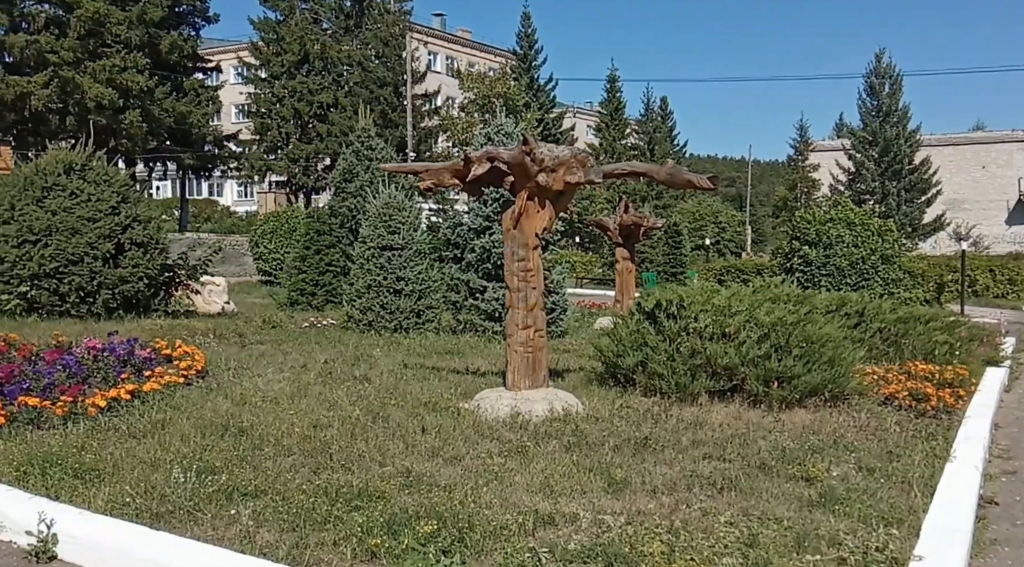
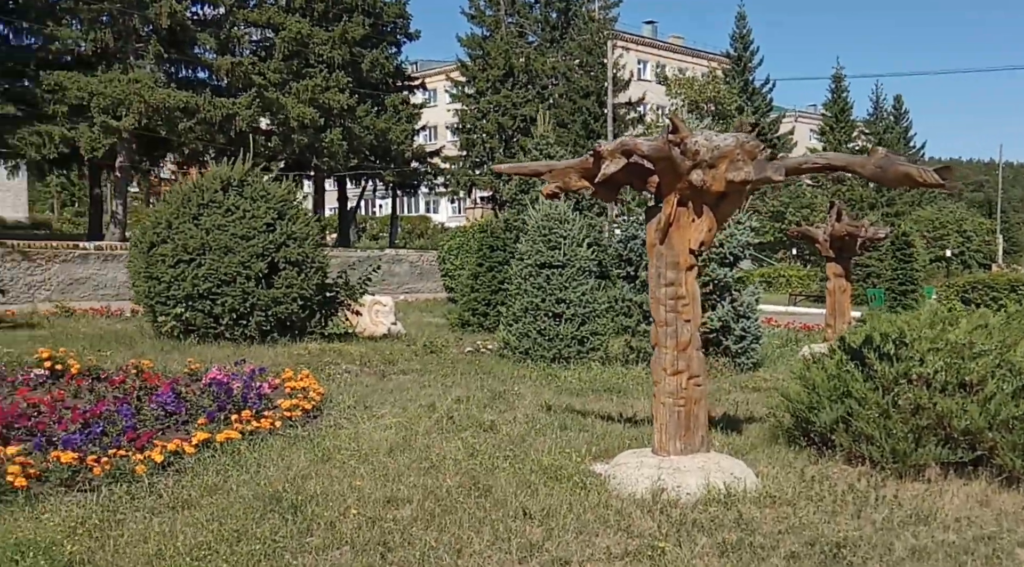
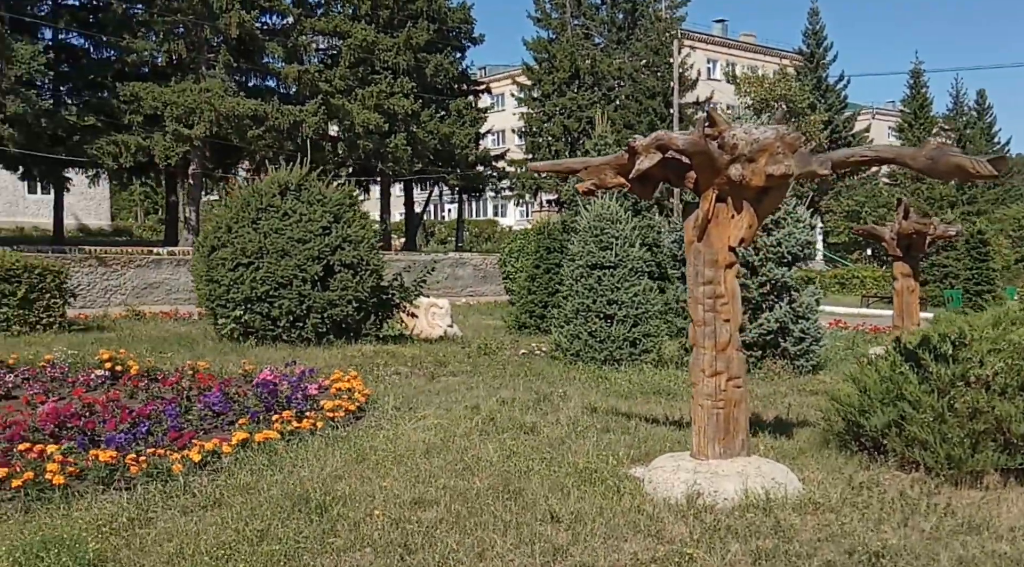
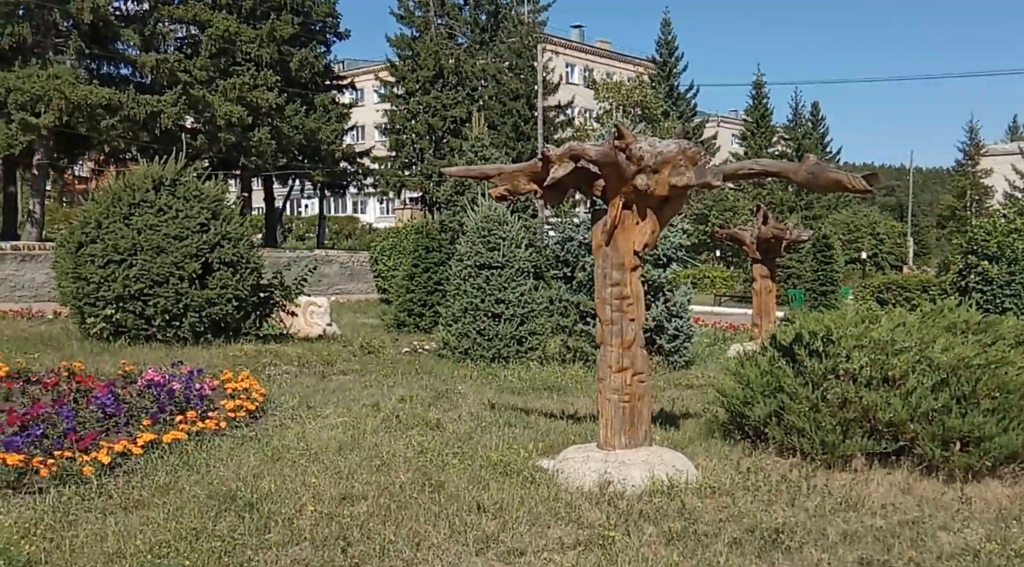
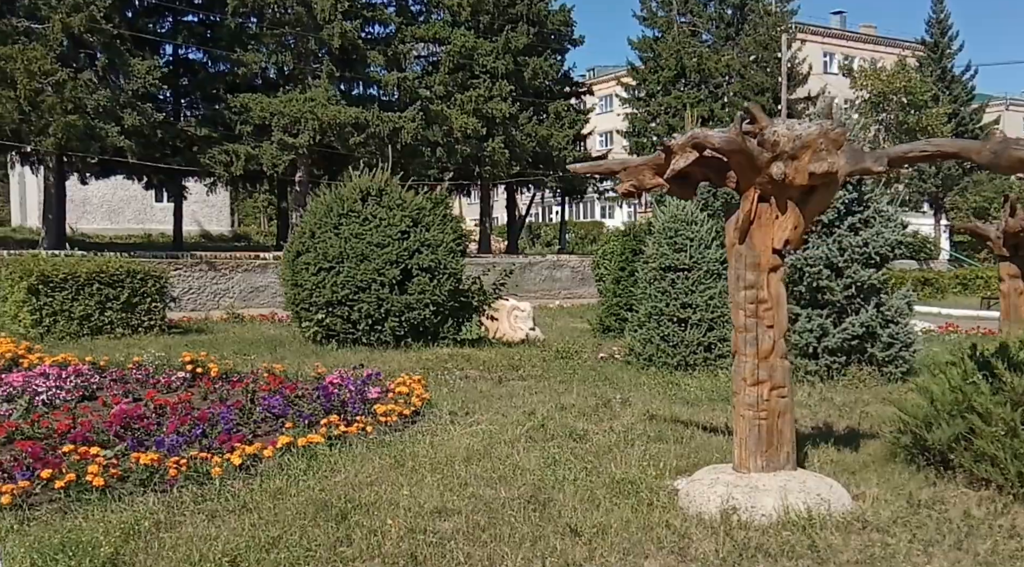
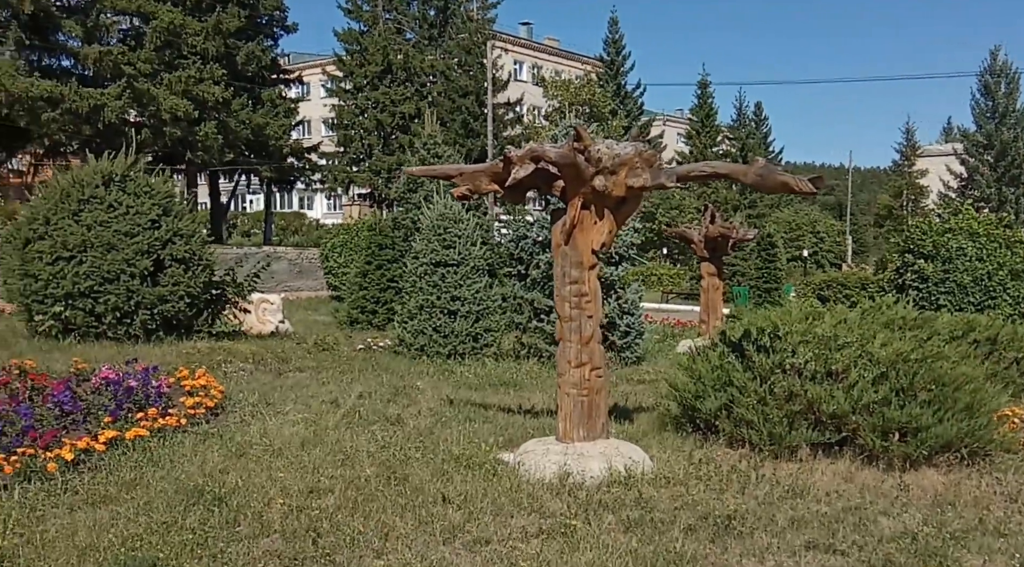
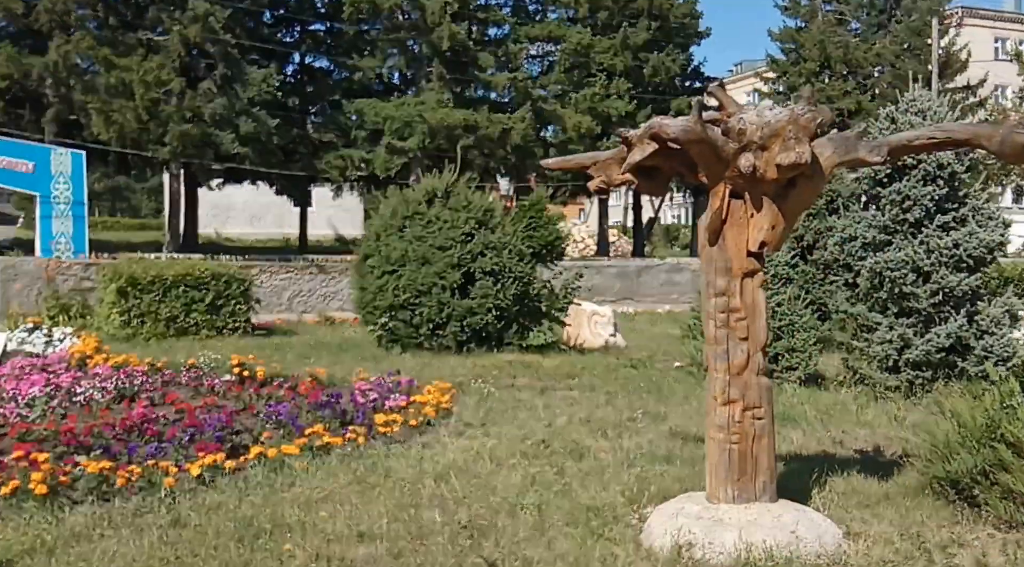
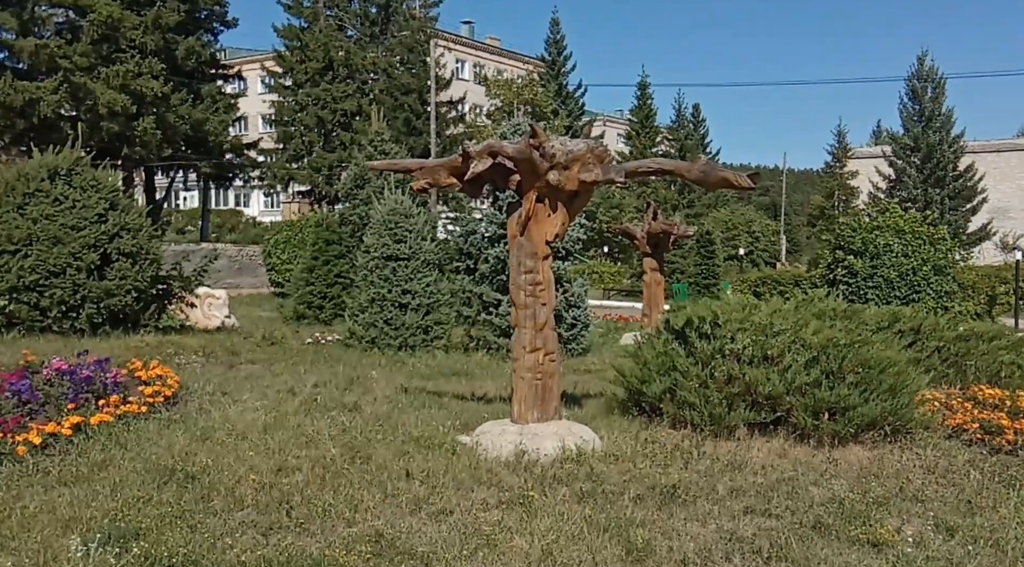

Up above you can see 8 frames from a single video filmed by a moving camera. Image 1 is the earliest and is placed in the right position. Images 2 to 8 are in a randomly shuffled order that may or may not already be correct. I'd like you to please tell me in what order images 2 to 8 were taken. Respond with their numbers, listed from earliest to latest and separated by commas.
8, 6, 4, 2, 3, 5, 7
